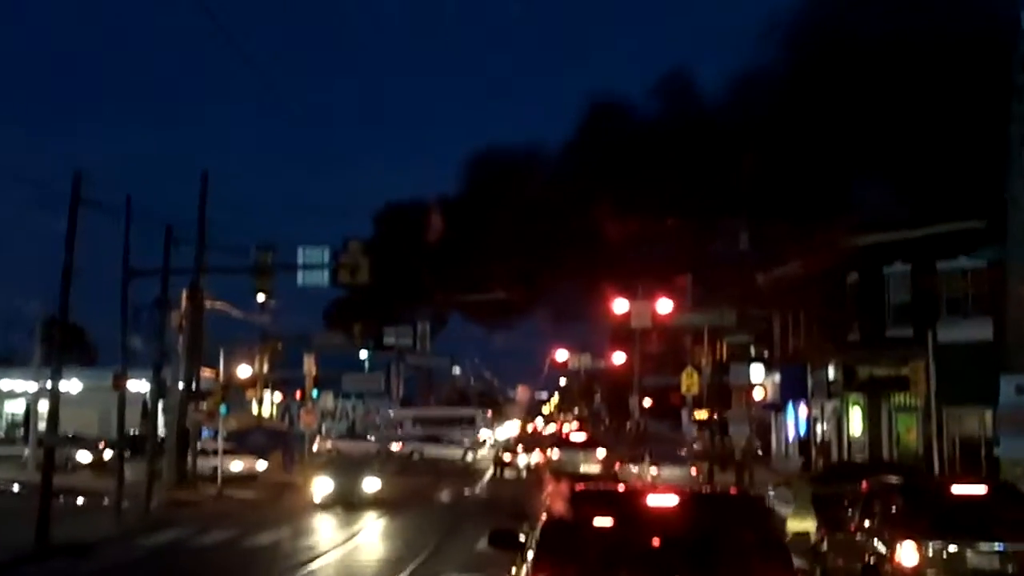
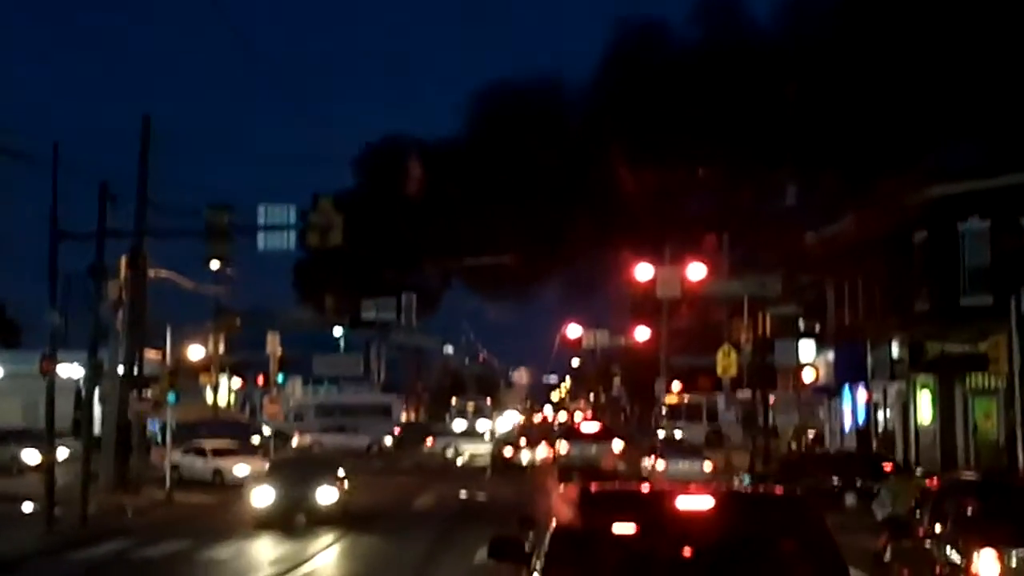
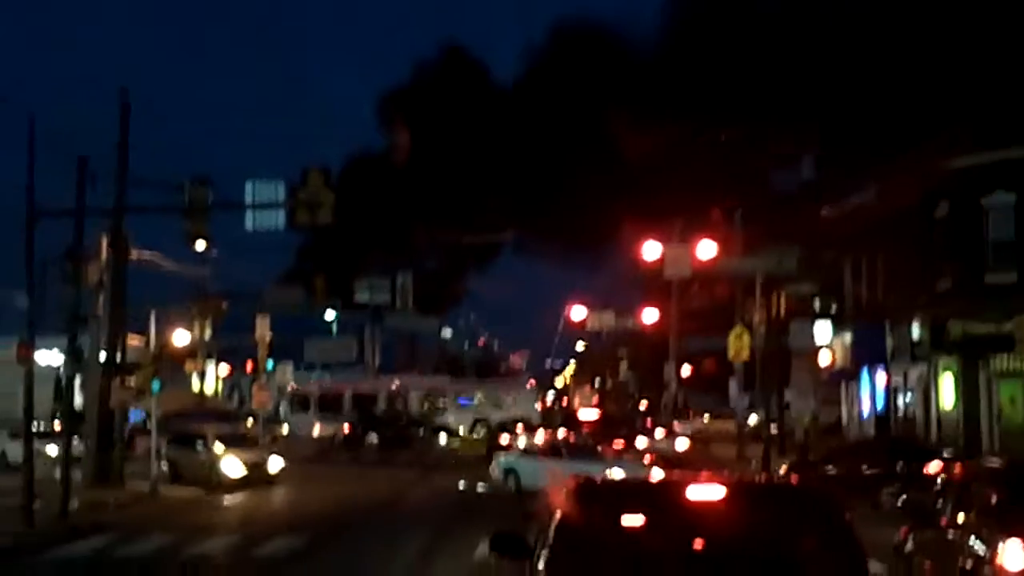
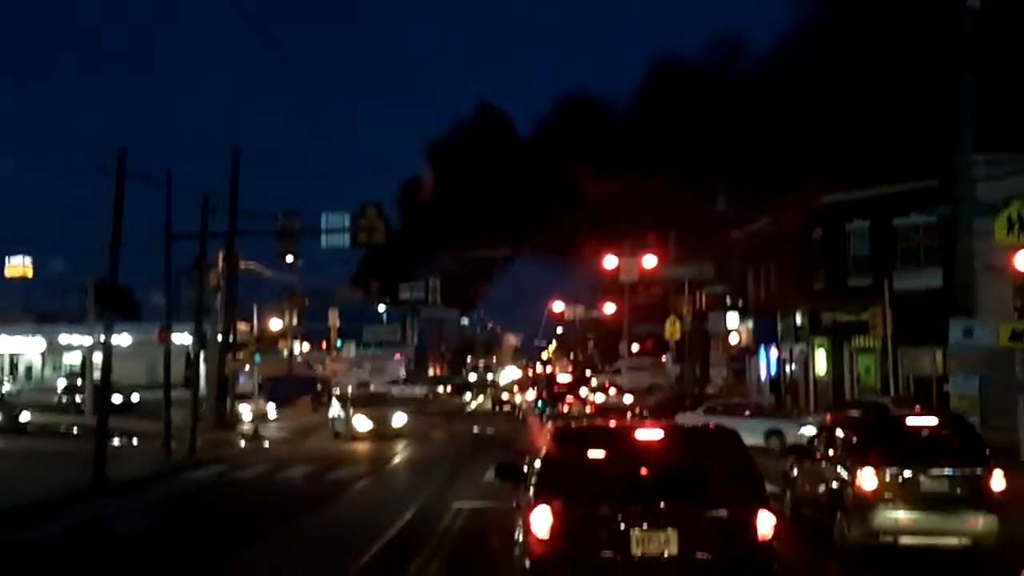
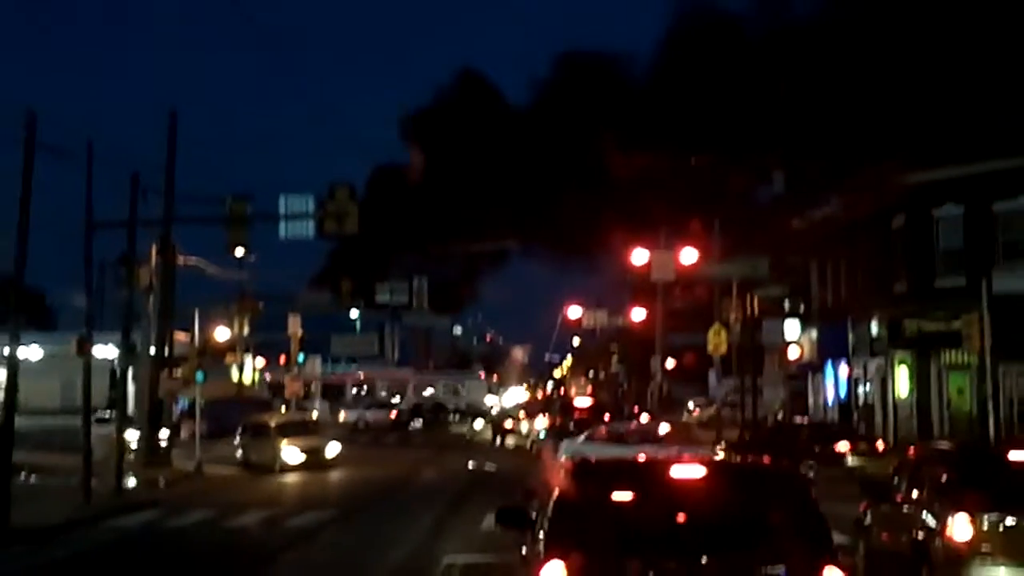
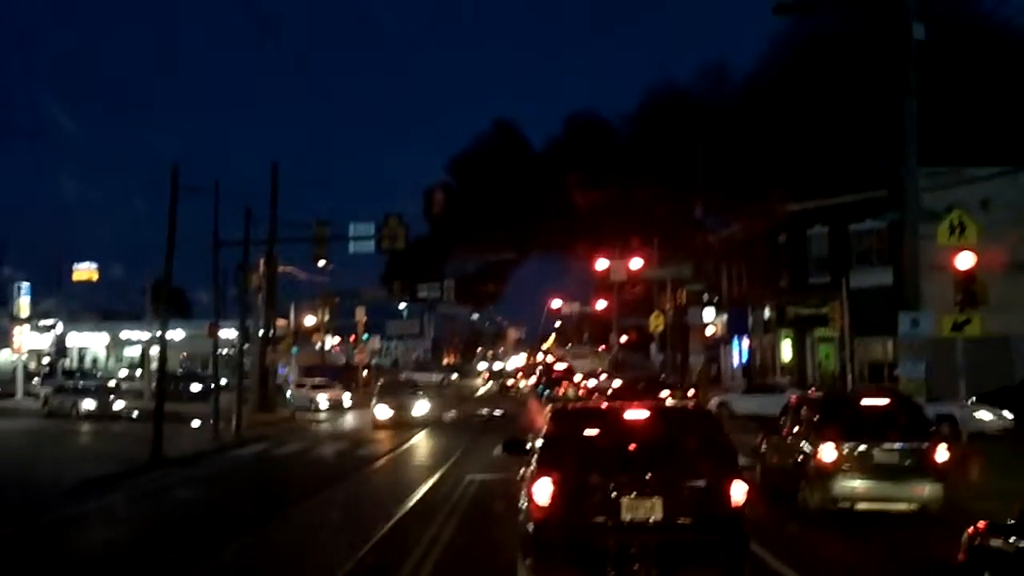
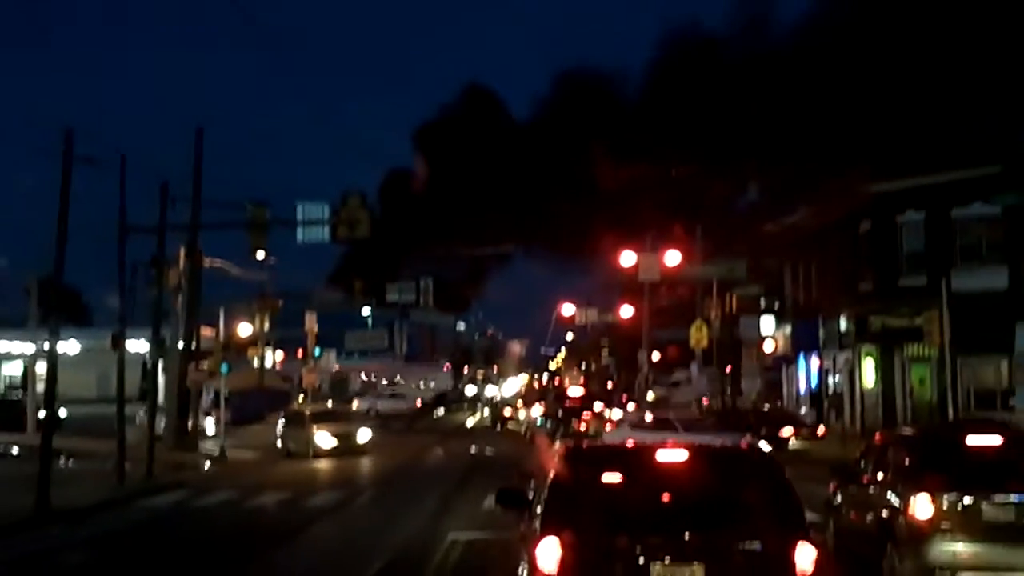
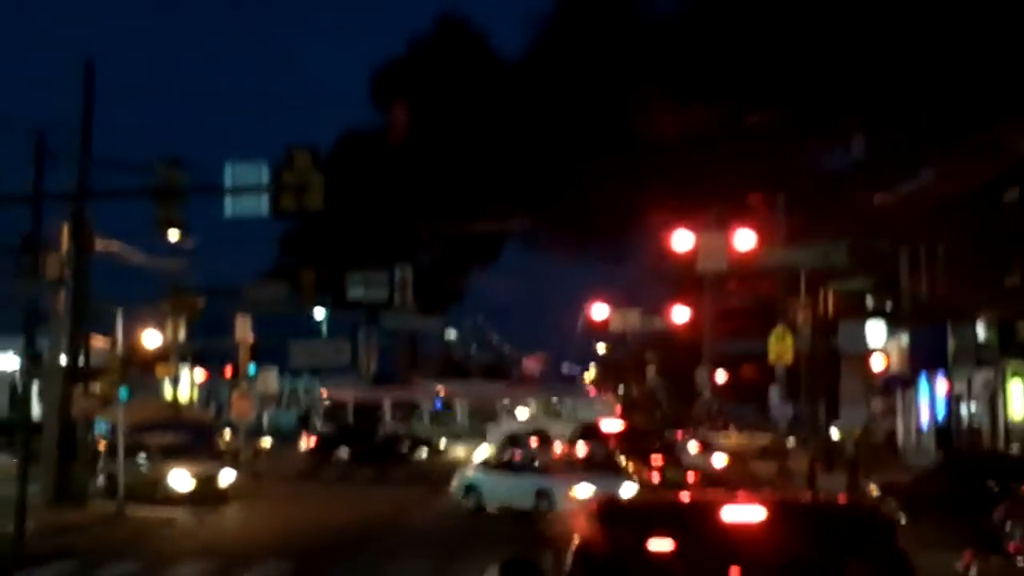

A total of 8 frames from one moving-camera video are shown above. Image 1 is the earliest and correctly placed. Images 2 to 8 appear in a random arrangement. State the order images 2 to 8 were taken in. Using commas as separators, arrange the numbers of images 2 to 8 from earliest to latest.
2, 8, 3, 5, 7, 4, 6
